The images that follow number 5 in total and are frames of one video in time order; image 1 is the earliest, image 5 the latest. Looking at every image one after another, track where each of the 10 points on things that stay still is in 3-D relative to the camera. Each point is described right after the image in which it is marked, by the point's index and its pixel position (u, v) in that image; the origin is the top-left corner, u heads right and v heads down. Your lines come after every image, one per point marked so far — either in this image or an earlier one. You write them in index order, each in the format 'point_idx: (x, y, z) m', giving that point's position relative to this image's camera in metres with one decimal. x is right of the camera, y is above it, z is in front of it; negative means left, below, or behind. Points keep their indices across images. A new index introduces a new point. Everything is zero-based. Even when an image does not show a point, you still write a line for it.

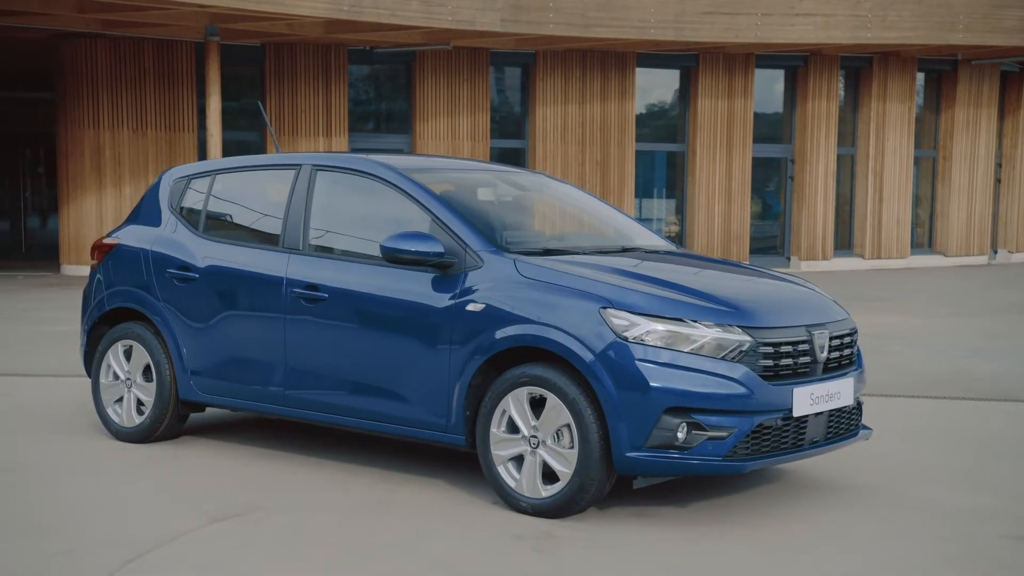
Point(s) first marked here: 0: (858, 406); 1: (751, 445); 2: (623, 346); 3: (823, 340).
0: (+1.7, -0.6, +6.1) m
1: (+1.1, -0.7, +5.5) m
2: (+0.5, -0.3, +5.4) m
3: (+1.5, -0.2, +5.8) m
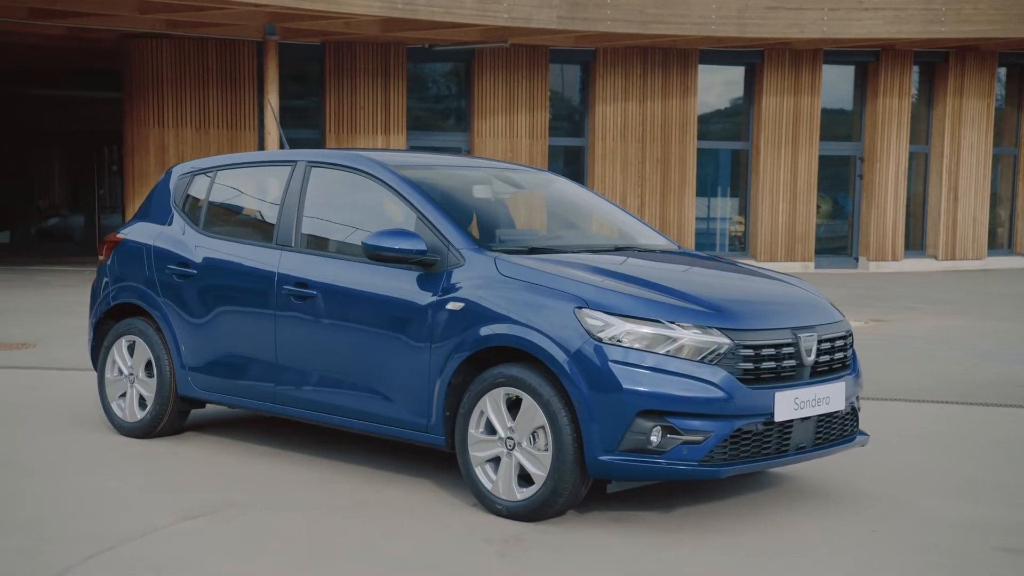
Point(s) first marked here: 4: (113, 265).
0: (+1.6, -0.6, +5.9) m
1: (+0.9, -0.7, +5.3) m
2: (+0.4, -0.3, +5.3) m
3: (+1.4, -0.3, +5.6) m
4: (-2.4, +0.2, +7.3) m
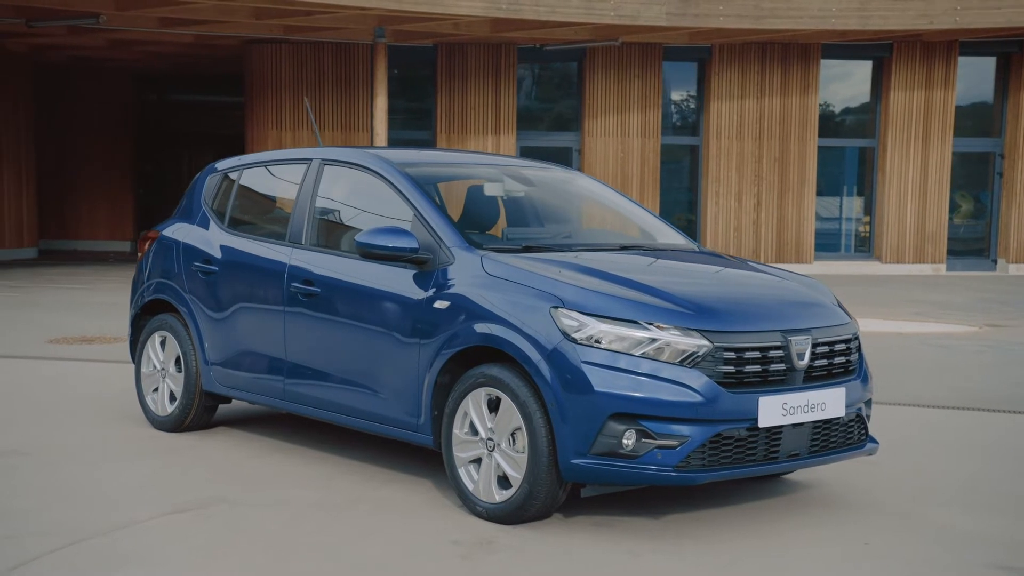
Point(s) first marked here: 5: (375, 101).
0: (+1.6, -0.6, +5.6) m
1: (+0.8, -0.7, +5.1) m
2: (+0.2, -0.2, +5.1) m
3: (+1.3, -0.3, +5.3) m
4: (-2.2, +0.2, +7.5) m
5: (-2.2, +3.1, +19.8) m
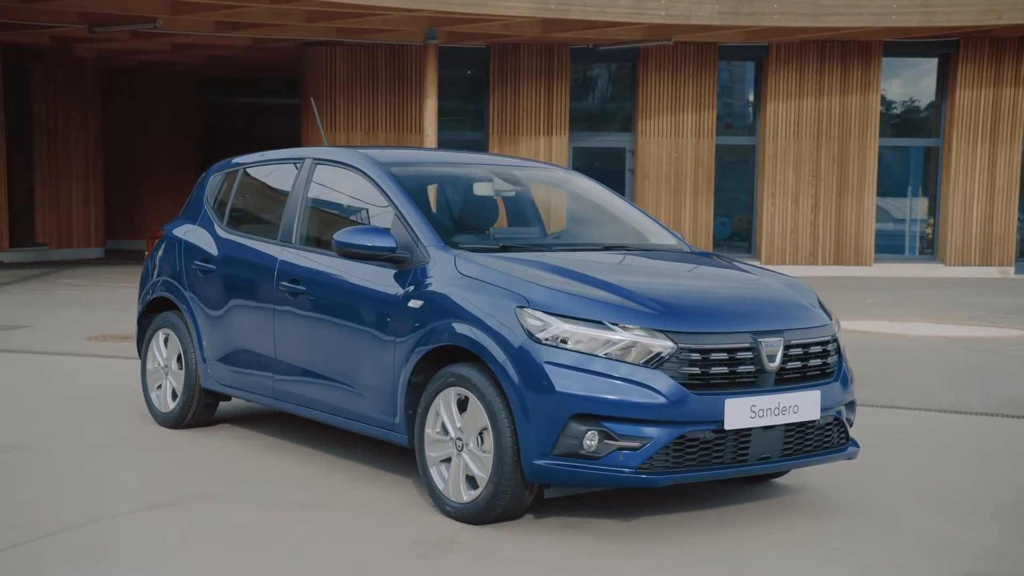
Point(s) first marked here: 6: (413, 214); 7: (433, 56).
0: (+1.5, -0.6, +5.5) m
1: (+0.7, -0.7, +5.0) m
2: (+0.1, -0.2, +5.1) m
3: (+1.1, -0.3, +5.2) m
4: (-2.2, +0.2, +7.6) m
5: (-1.4, +3.0, +19.9) m
6: (-0.5, +0.4, +6.0) m
7: (-1.3, +3.8, +19.9) m
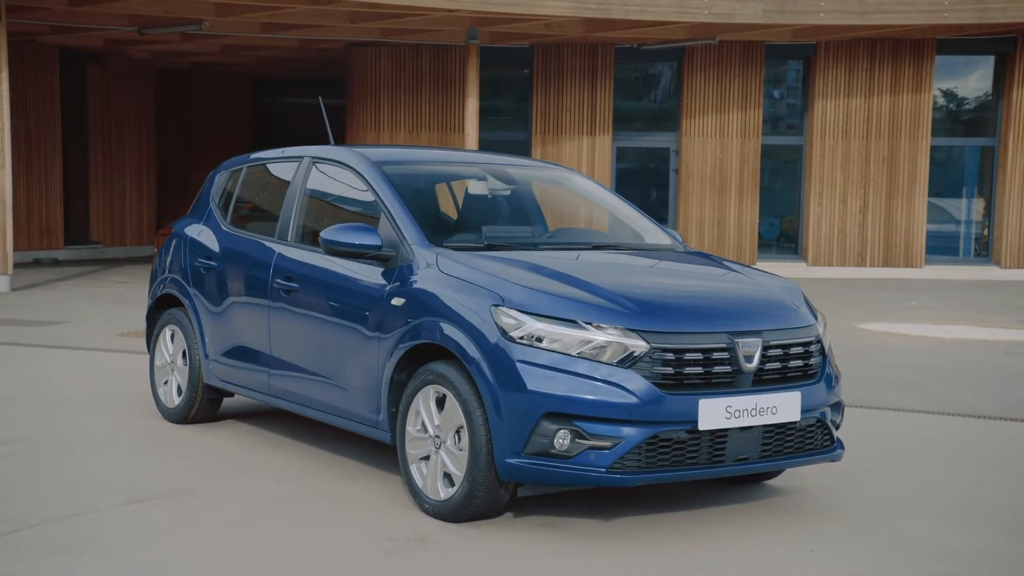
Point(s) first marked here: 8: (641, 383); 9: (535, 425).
0: (+1.4, -0.6, +5.4) m
1: (+0.6, -0.7, +5.0) m
2: (0.0, -0.2, +5.1) m
3: (+1.0, -0.3, +5.1) m
4: (-2.2, +0.2, +7.7) m
5: (-0.7, +3.1, +19.9) m
6: (-0.5, +0.4, +6.0) m
7: (-0.6, +3.8, +19.9) m
8: (+0.5, -0.4, +4.9) m
9: (+0.1, -0.6, +5.0) m
